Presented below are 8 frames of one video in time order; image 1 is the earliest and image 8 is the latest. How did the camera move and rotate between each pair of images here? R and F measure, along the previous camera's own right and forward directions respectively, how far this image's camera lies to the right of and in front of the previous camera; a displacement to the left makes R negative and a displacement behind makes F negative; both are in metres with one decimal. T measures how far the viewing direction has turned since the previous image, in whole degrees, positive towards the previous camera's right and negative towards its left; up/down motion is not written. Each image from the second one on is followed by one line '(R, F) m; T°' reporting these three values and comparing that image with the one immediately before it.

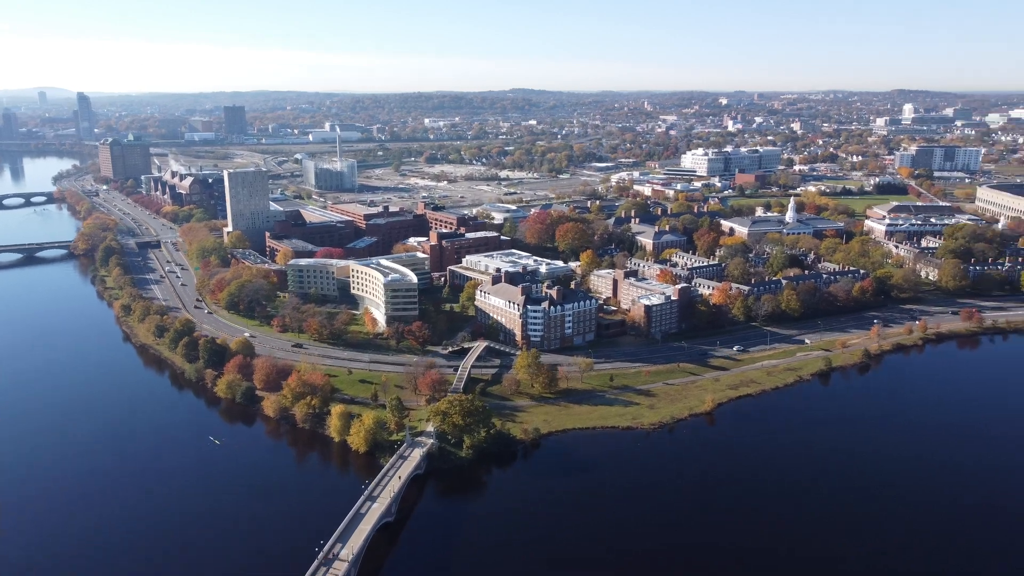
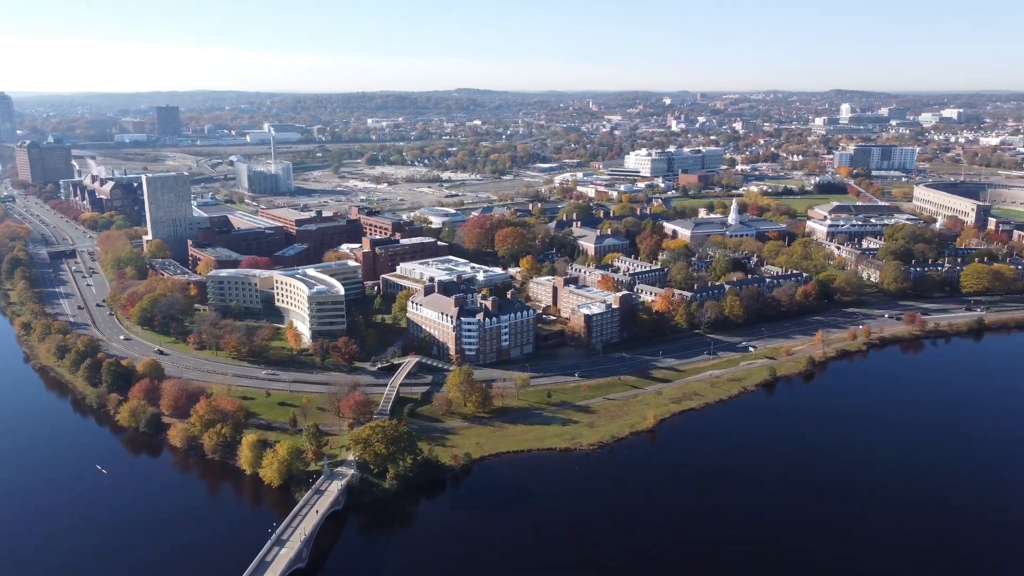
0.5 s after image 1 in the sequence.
(+0.6, +1.7) m; +4°
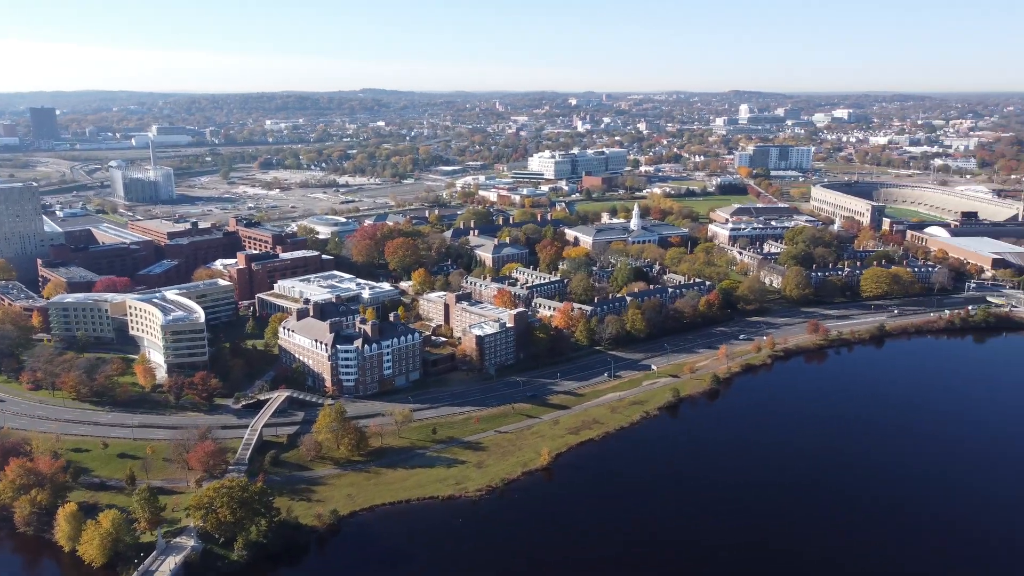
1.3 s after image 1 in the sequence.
(+1.1, +2.7) m; +6°
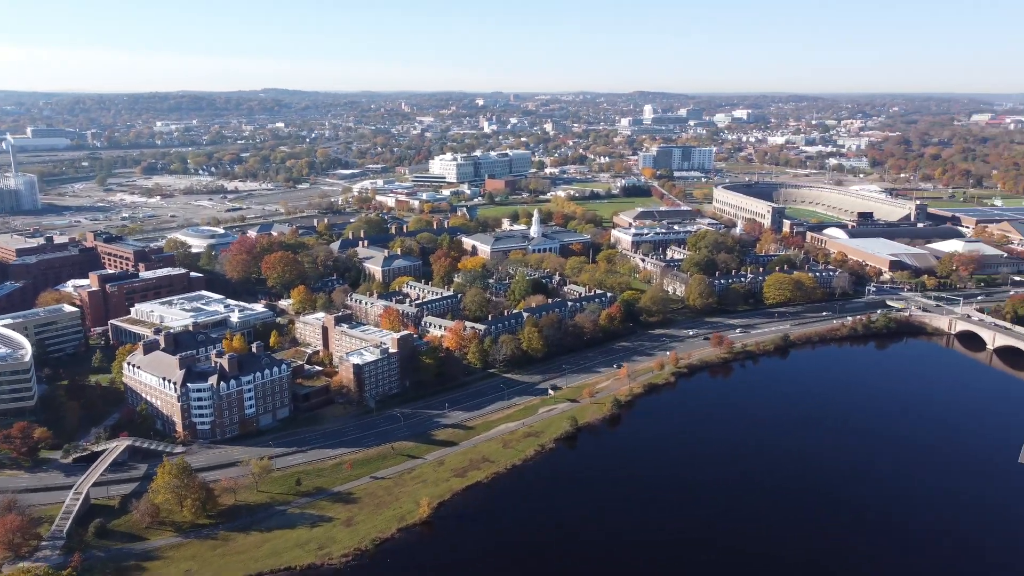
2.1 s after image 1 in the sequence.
(+1.1, +2.7) m; +6°
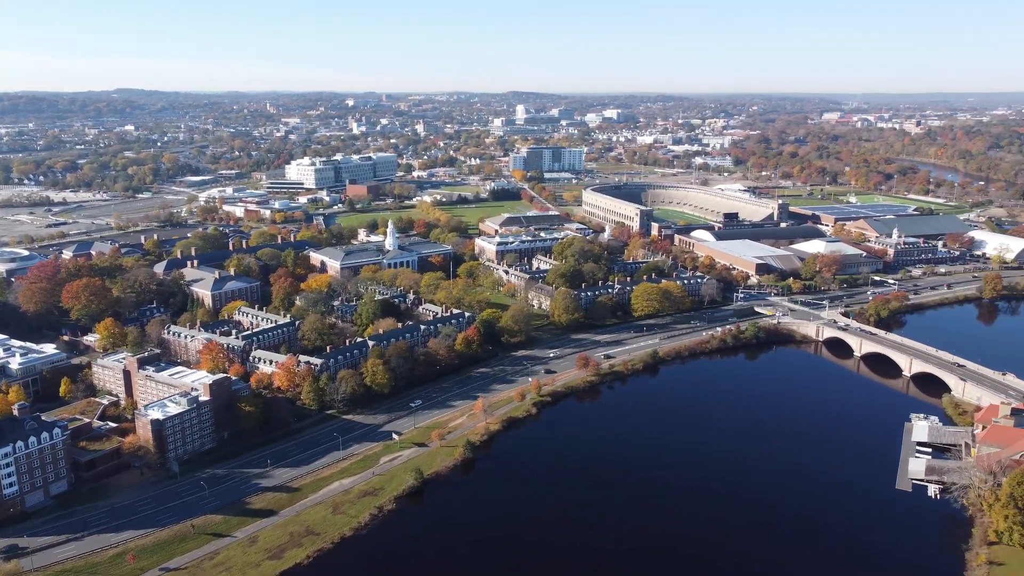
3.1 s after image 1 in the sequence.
(+1.5, +3.4) m; +8°
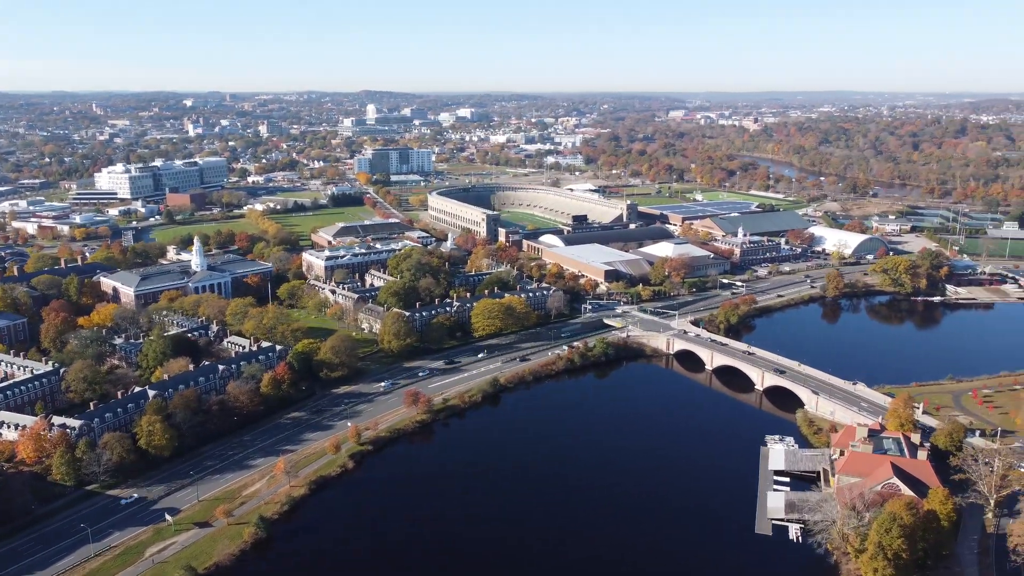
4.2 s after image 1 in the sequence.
(+1.7, +3.7) m; +10°
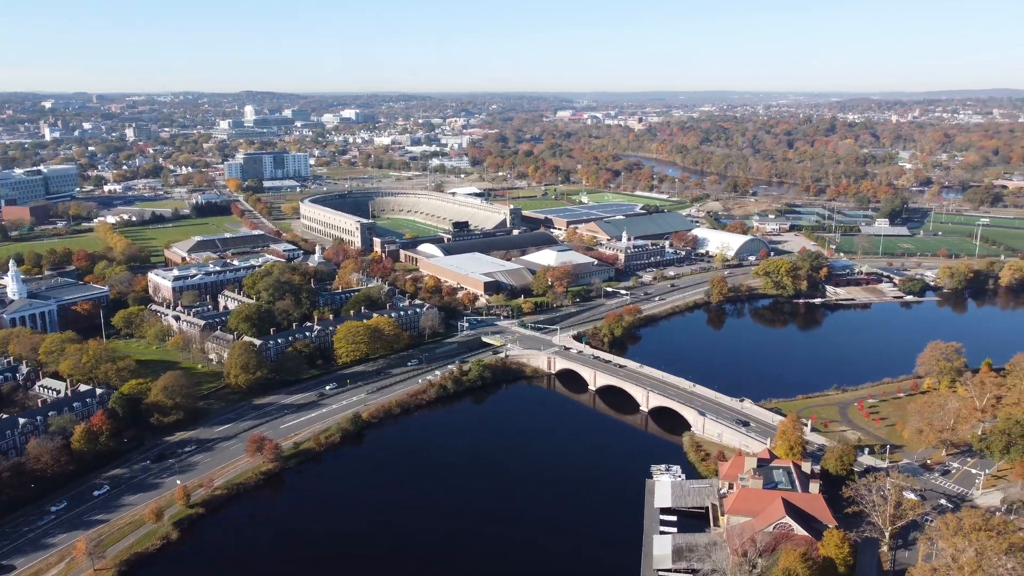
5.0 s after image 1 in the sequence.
(+1.2, +2.7) m; +7°
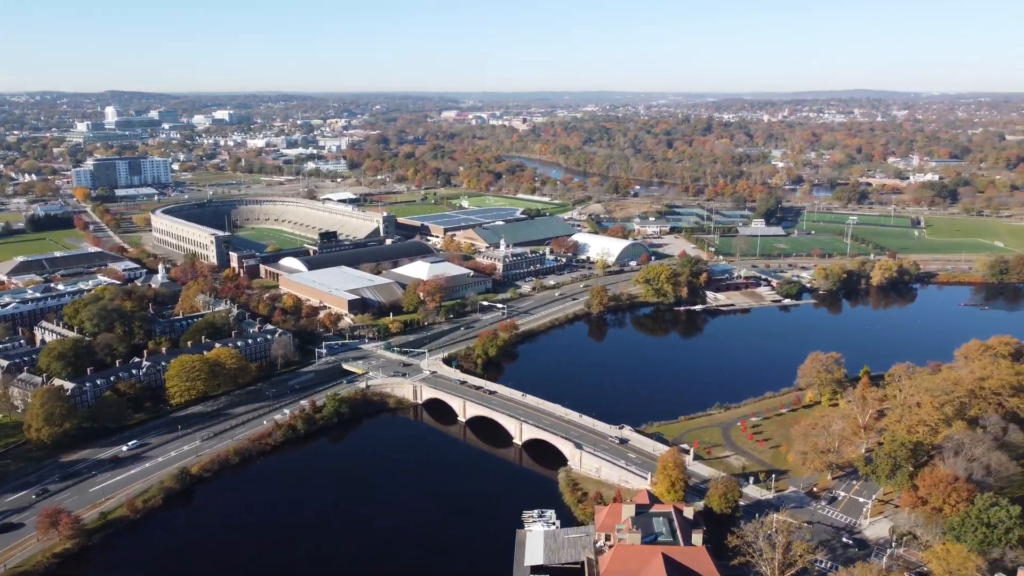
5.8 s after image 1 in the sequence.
(+1.2, +2.7) m; +8°
